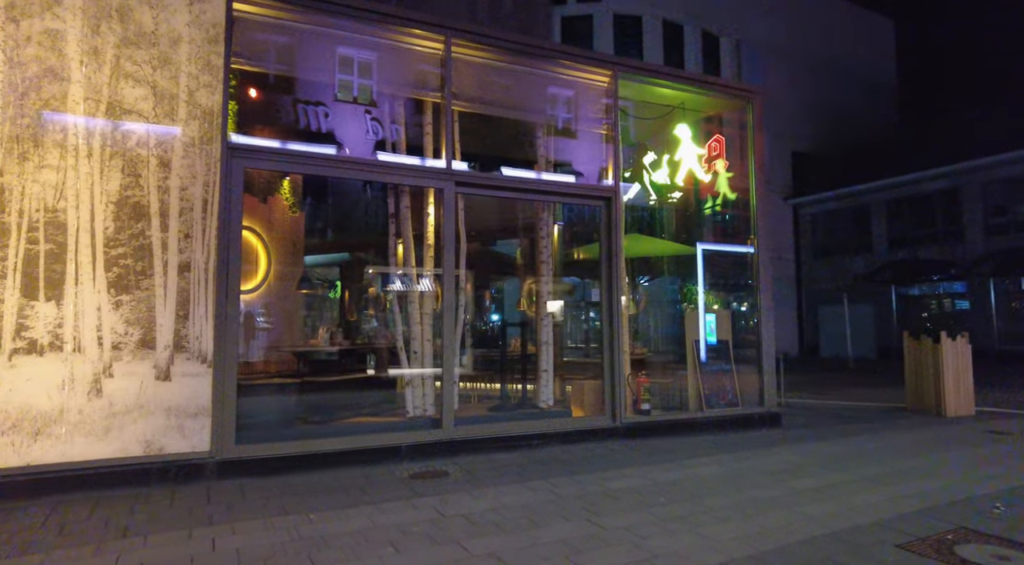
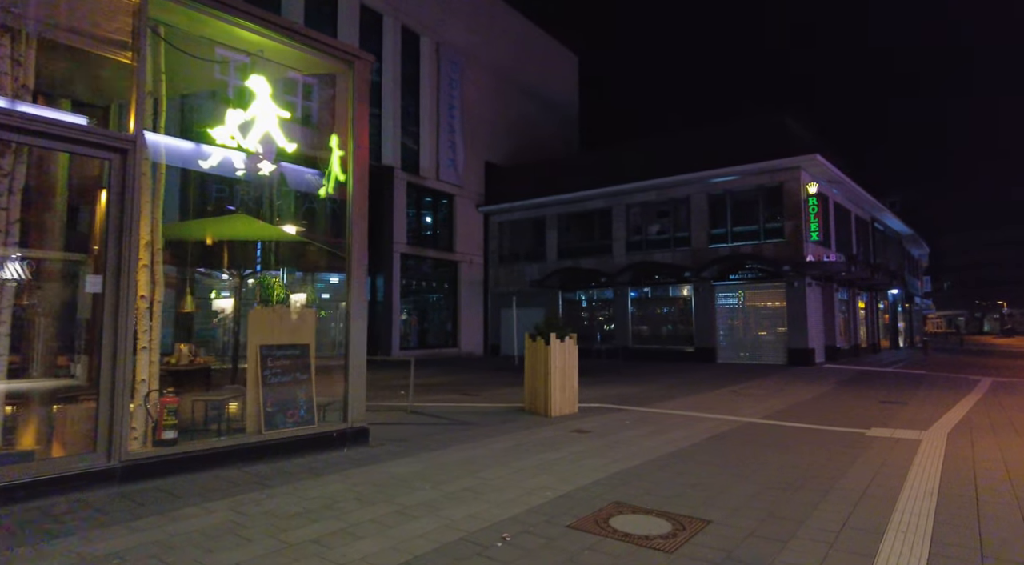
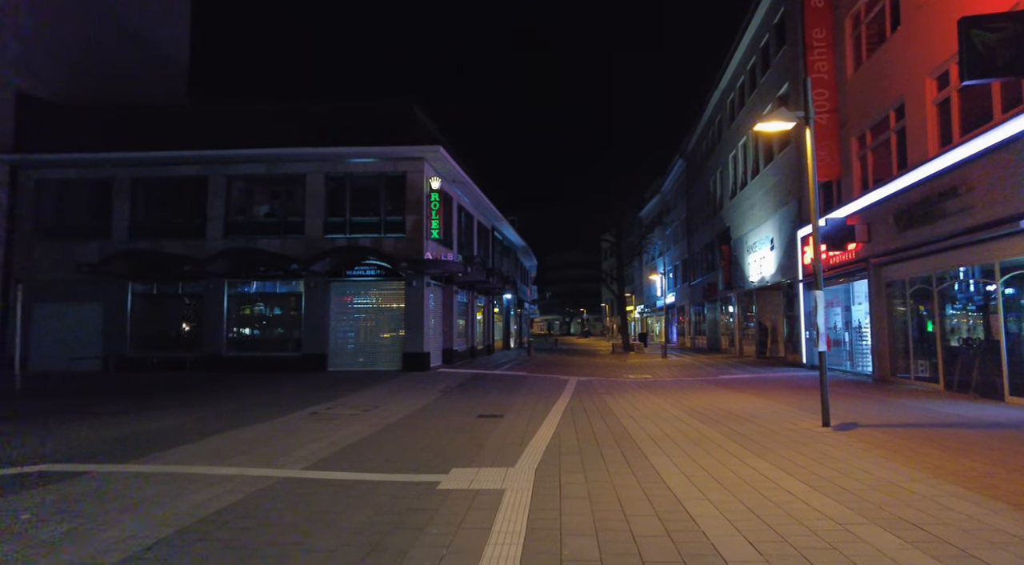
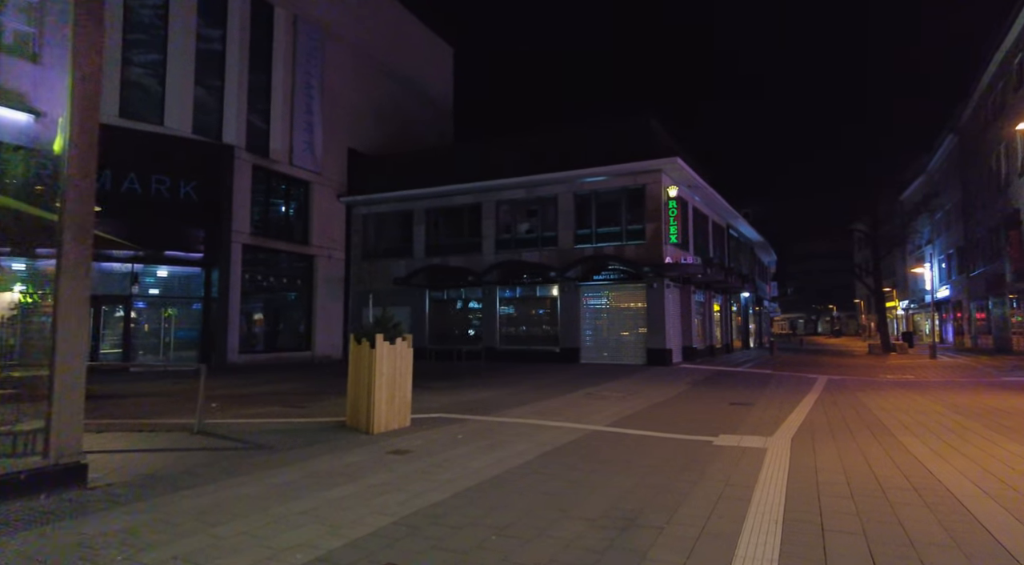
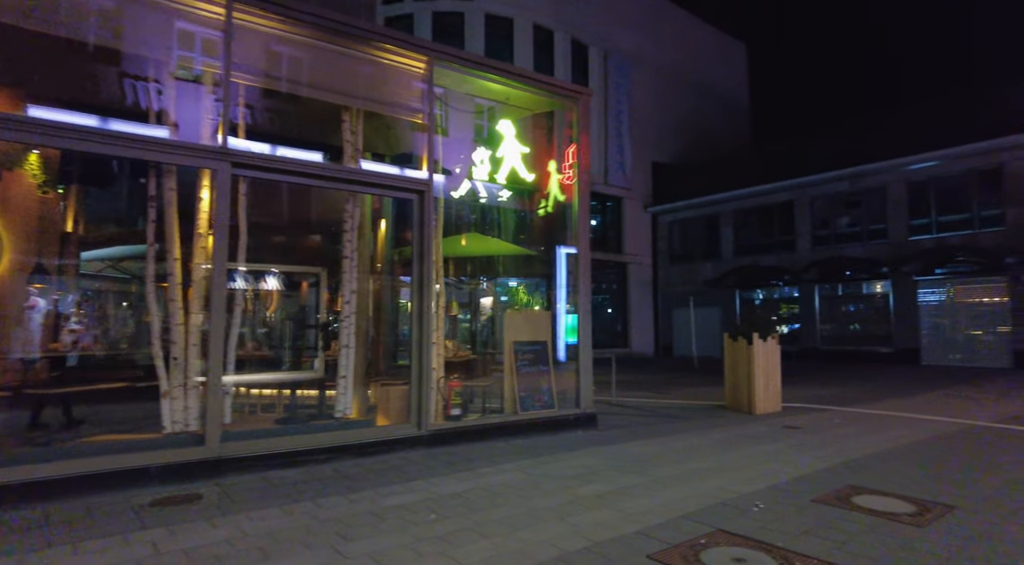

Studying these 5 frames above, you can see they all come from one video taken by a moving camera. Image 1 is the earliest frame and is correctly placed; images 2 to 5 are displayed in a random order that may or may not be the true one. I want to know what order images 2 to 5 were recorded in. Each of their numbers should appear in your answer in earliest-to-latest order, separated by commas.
5, 2, 4, 3
